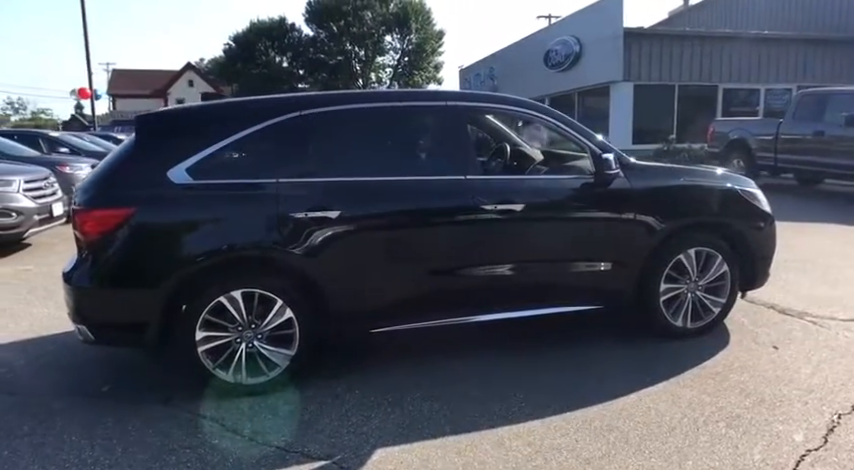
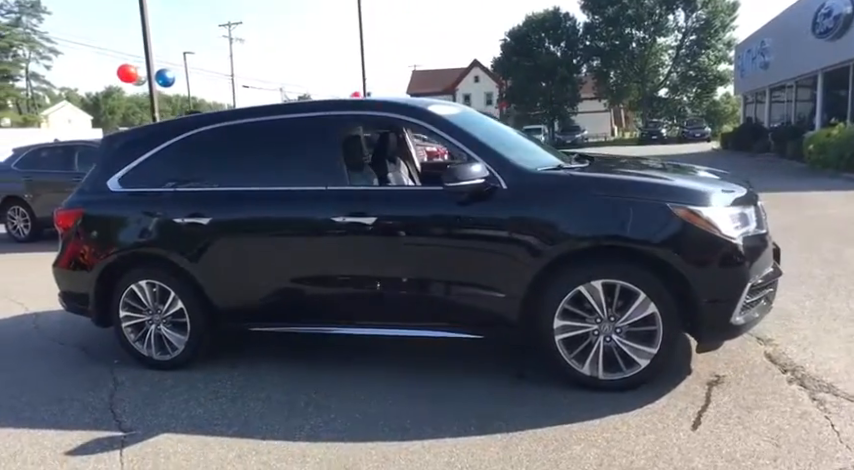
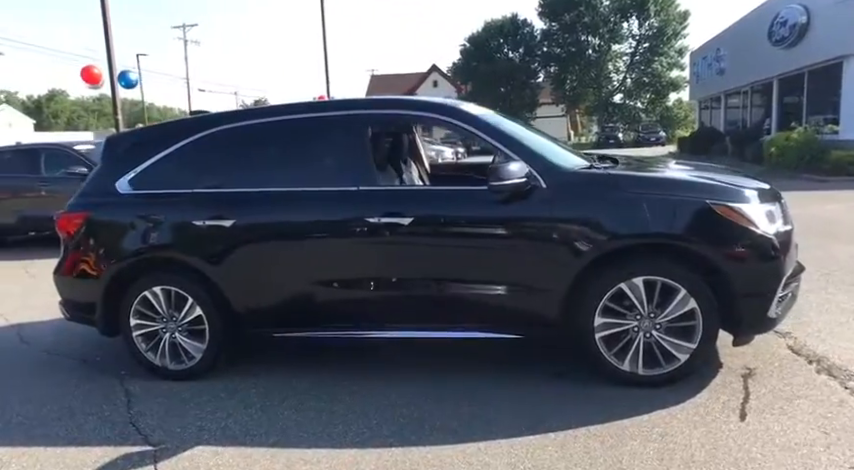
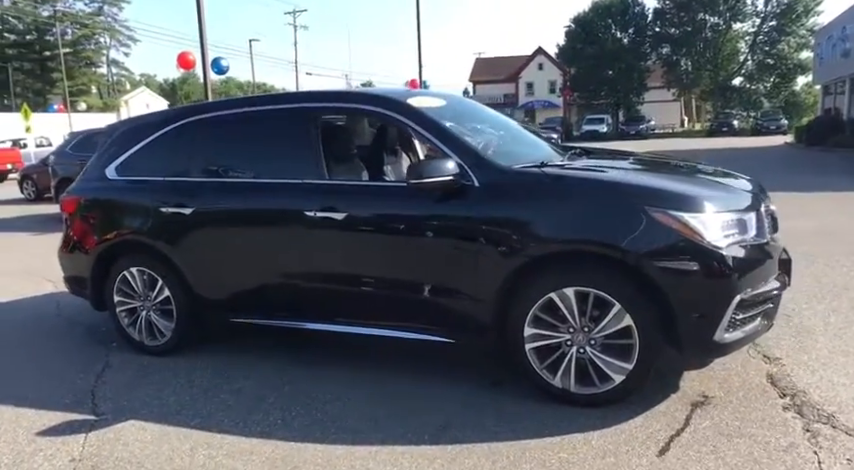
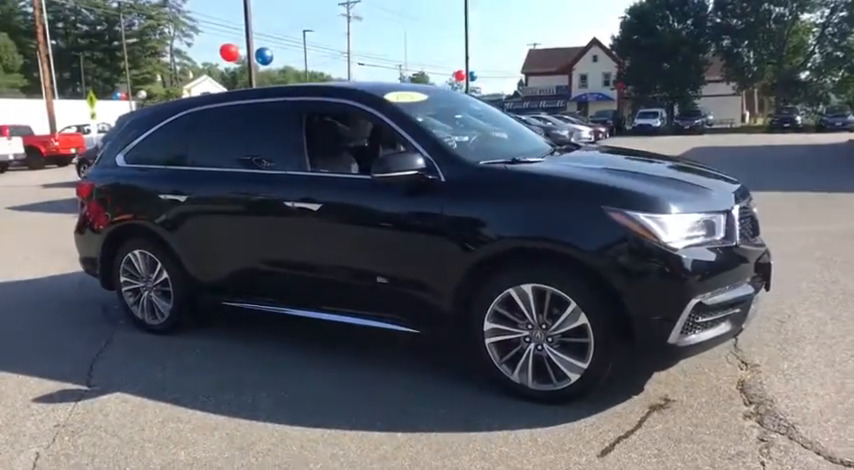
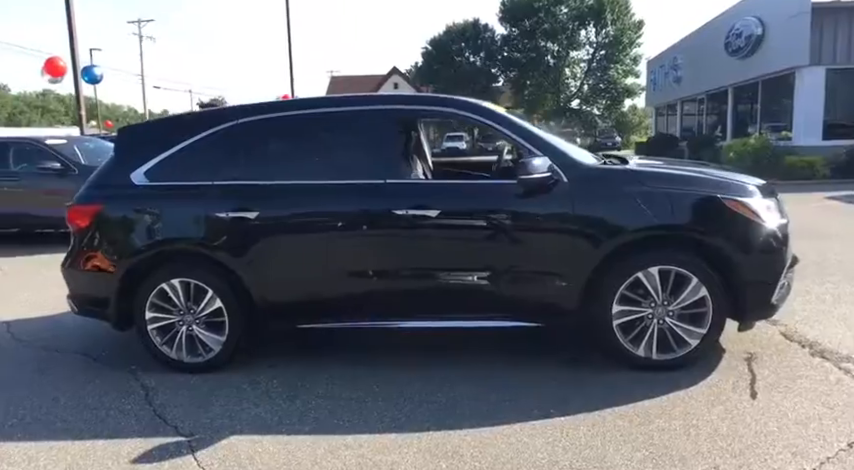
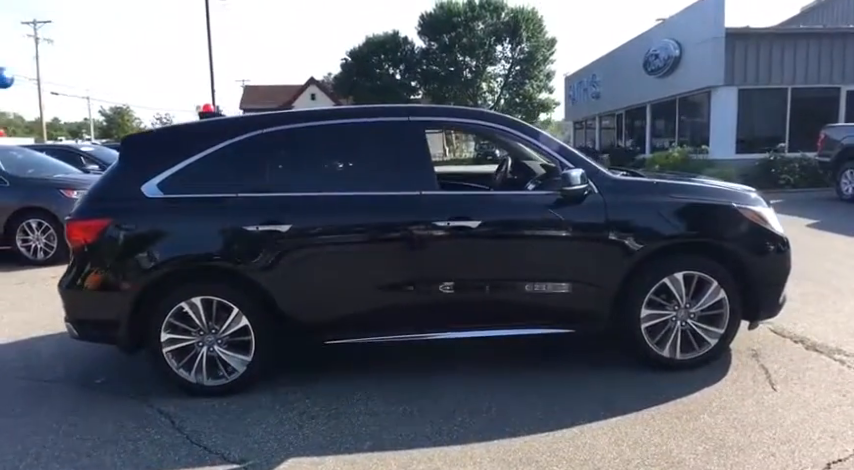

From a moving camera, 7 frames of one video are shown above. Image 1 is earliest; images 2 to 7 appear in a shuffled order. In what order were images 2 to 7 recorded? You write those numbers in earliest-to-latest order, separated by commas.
7, 6, 3, 2, 4, 5
